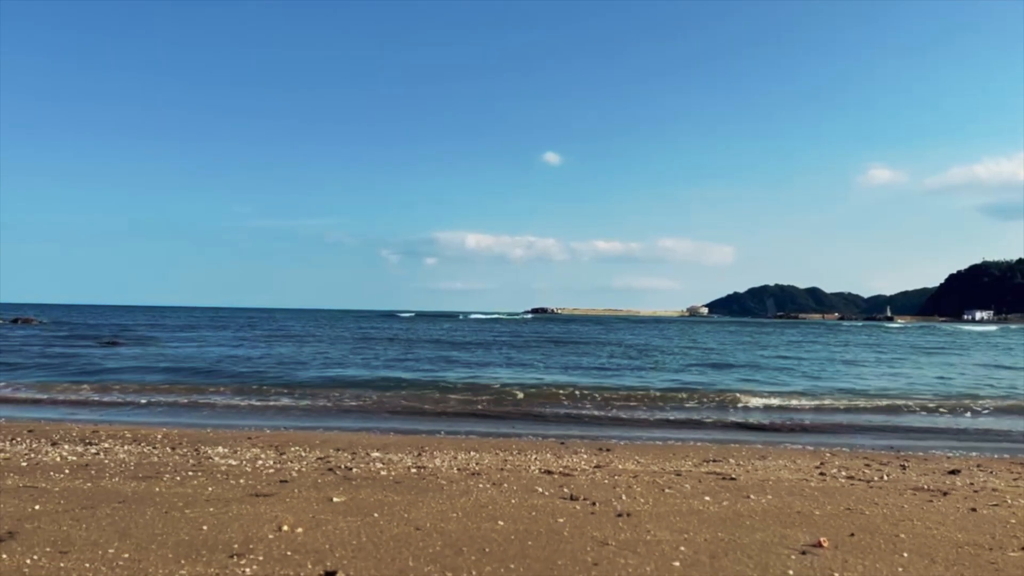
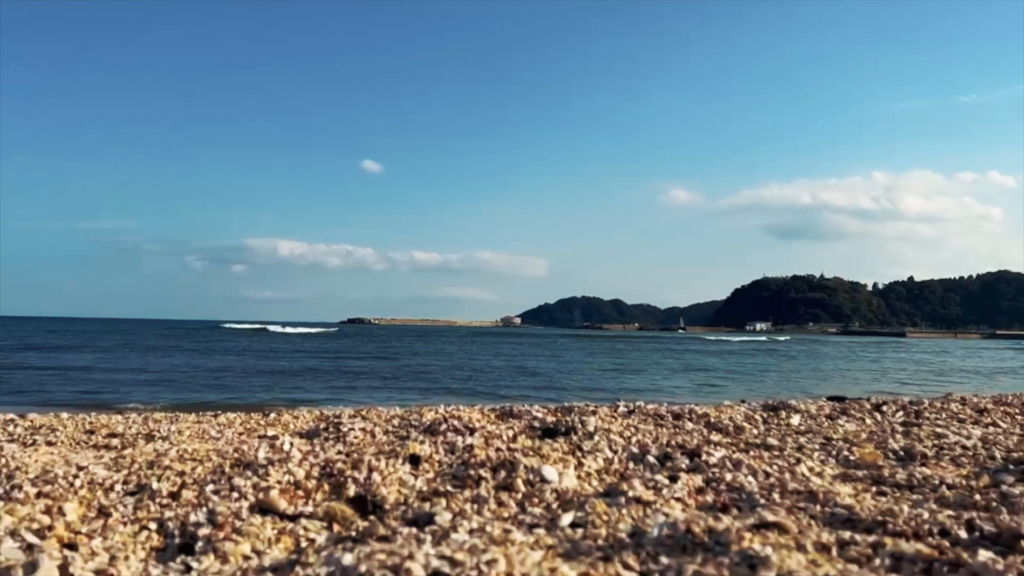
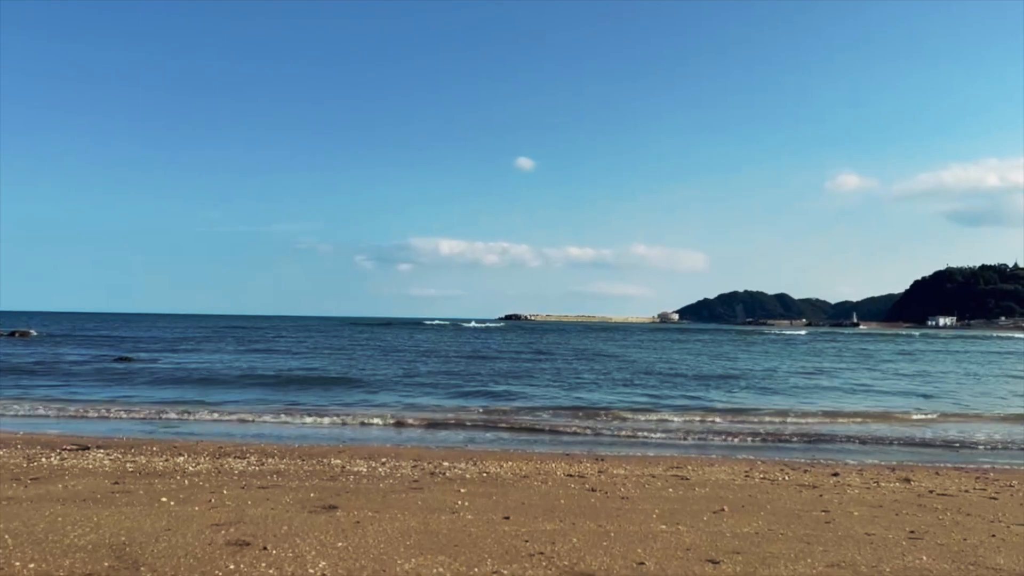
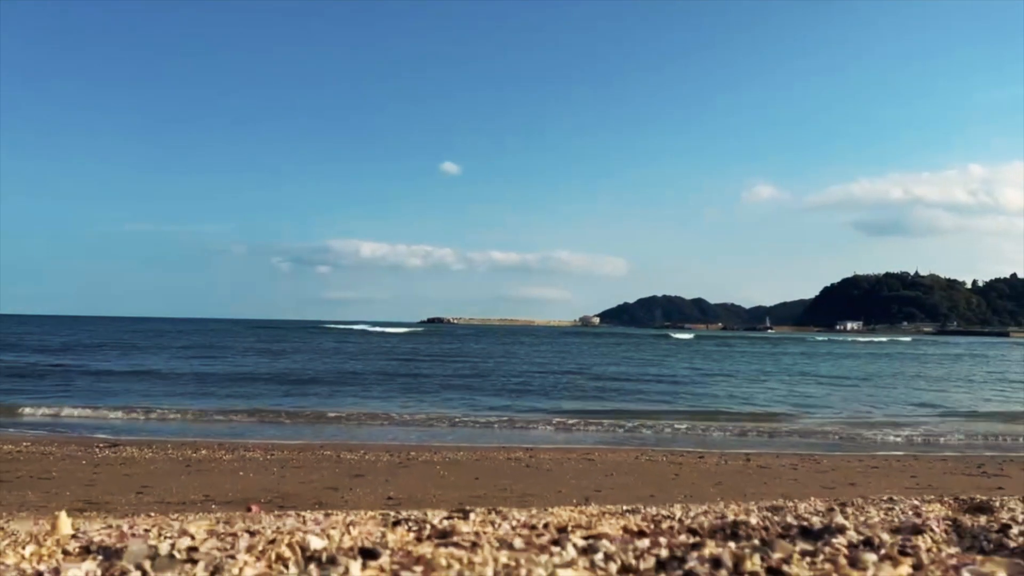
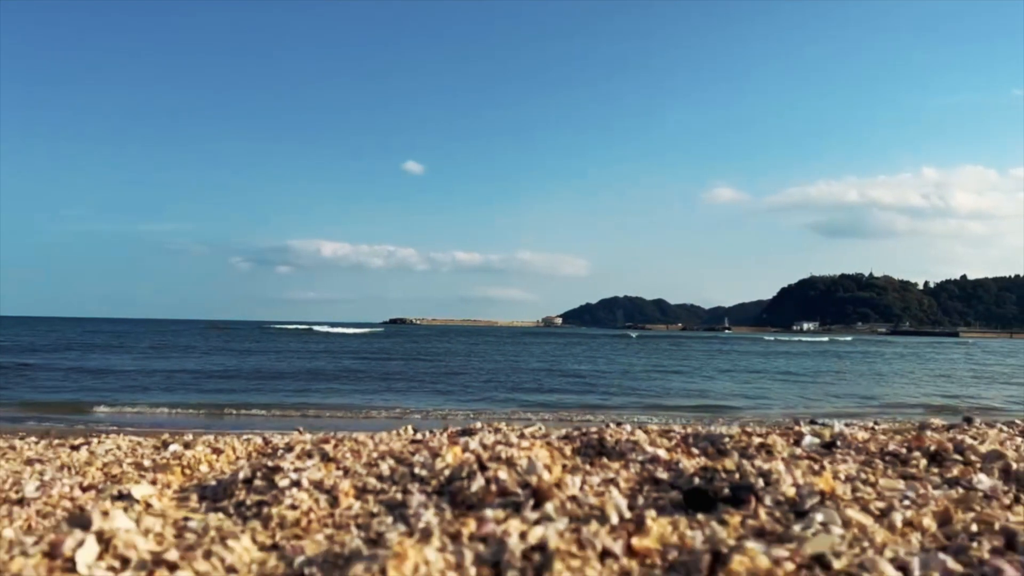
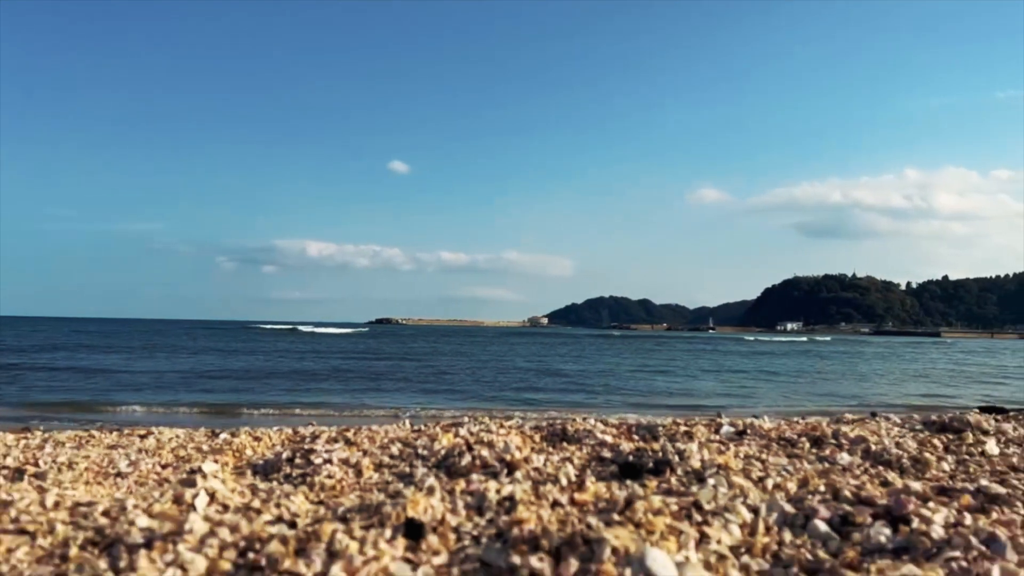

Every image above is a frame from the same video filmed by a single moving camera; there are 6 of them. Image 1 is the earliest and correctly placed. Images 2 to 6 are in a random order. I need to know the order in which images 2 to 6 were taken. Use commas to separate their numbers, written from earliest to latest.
3, 4, 5, 6, 2
